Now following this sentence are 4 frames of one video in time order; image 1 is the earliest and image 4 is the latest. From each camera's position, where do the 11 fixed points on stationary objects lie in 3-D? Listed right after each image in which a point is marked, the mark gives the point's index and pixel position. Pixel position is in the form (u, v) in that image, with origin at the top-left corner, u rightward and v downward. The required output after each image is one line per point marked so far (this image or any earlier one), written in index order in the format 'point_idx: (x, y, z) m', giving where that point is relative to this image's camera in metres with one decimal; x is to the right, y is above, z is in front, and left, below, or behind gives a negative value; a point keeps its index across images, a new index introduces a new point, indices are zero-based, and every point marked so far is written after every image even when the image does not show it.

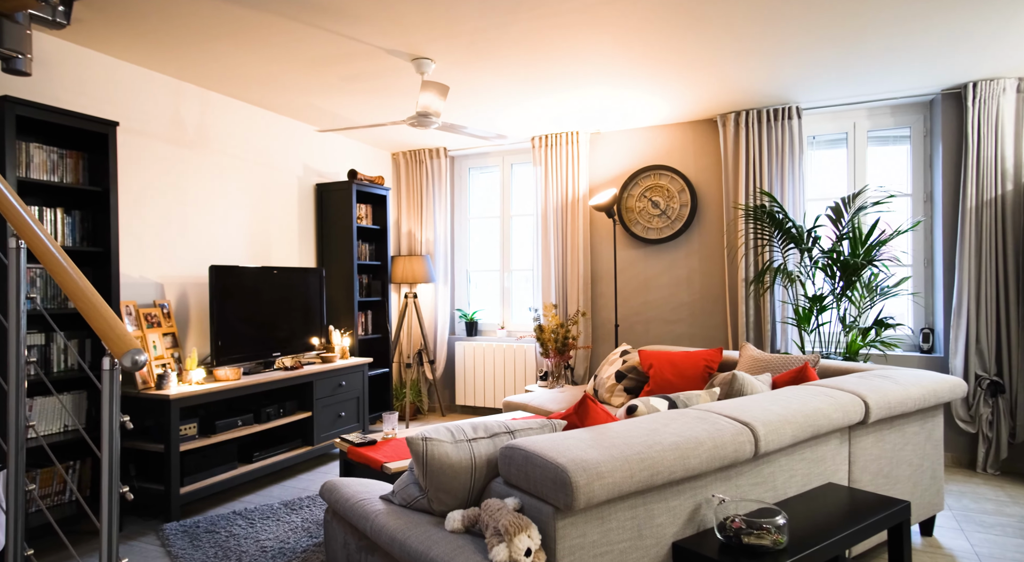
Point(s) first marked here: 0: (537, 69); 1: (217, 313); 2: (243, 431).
0: (+0.2, +1.4, +3.9) m
1: (-1.8, -0.2, +3.7) m
2: (-1.5, -0.9, +3.5) m
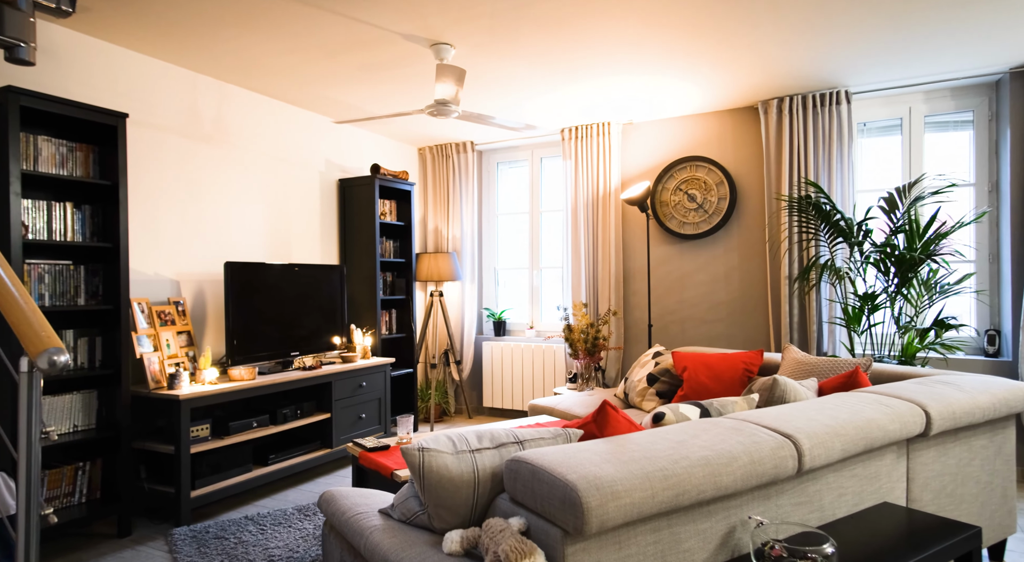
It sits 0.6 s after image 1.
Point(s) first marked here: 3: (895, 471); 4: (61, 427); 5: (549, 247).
0: (+0.3, +1.4, +3.7) m
1: (-1.6, -0.2, +3.6) m
2: (-1.4, -0.8, +3.4) m
3: (+1.4, -0.7, +2.2) m
4: (-2.1, -0.7, +2.8) m
5: (+0.3, +0.3, +5.5) m
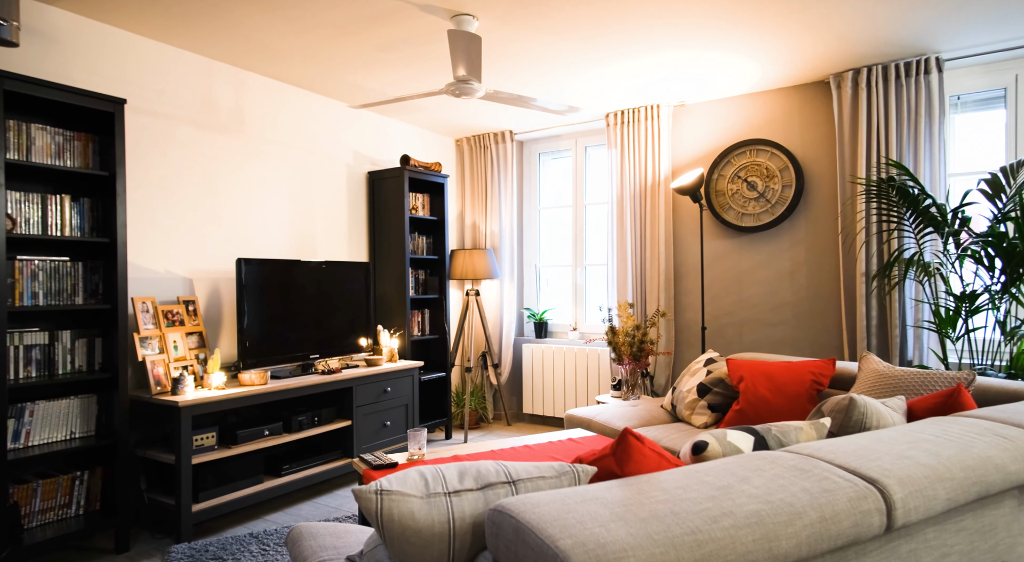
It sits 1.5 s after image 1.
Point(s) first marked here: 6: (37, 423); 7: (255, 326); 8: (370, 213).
0: (+0.5, +1.4, +3.3) m
1: (-1.4, -0.2, +3.4) m
2: (-1.3, -0.8, +3.2) m
3: (+1.4, -0.7, +1.7) m
4: (-2.0, -0.7, +2.6) m
5: (+0.7, +0.3, +5.1) m
6: (-2.0, -0.6, +2.6) m
7: (-1.4, -0.2, +3.4) m
8: (-1.0, +0.5, +4.5) m
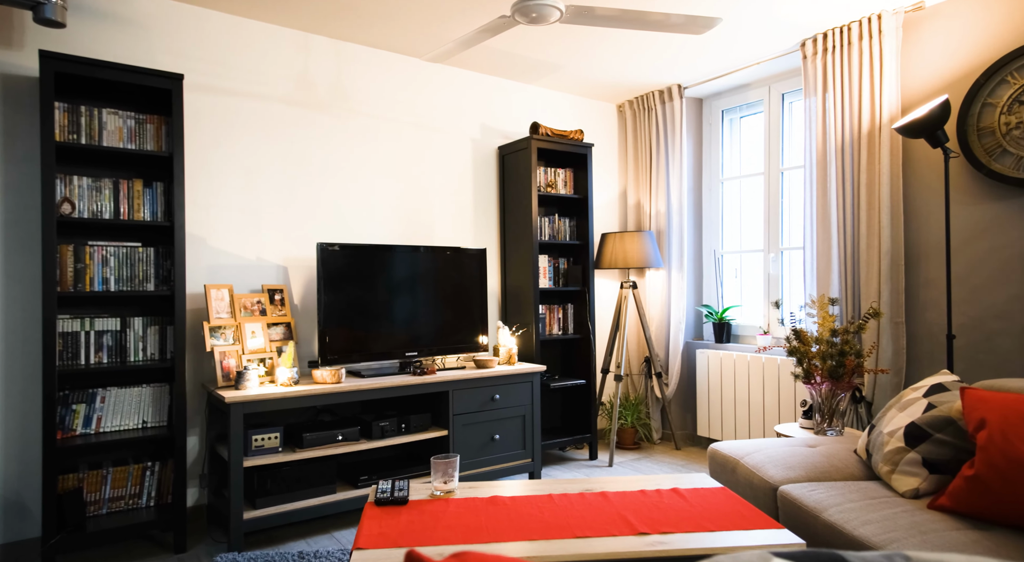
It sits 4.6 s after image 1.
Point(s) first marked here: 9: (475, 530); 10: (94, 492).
0: (+0.8, +1.5, +2.2) m
1: (-0.9, -0.1, +3.1) m
2: (-0.8, -0.8, +2.8) m
3: (+1.1, -0.6, +0.4) m
4: (-1.6, -0.6, +2.6) m
5: (+1.8, +0.4, +3.9) m
6: (-1.7, -0.5, +2.6) m
7: (-0.8, -0.2, +3.1) m
8: (-0.1, +0.6, +3.9) m
9: (-0.1, -0.7, +1.7) m
10: (-1.7, -0.9, +2.5) m
